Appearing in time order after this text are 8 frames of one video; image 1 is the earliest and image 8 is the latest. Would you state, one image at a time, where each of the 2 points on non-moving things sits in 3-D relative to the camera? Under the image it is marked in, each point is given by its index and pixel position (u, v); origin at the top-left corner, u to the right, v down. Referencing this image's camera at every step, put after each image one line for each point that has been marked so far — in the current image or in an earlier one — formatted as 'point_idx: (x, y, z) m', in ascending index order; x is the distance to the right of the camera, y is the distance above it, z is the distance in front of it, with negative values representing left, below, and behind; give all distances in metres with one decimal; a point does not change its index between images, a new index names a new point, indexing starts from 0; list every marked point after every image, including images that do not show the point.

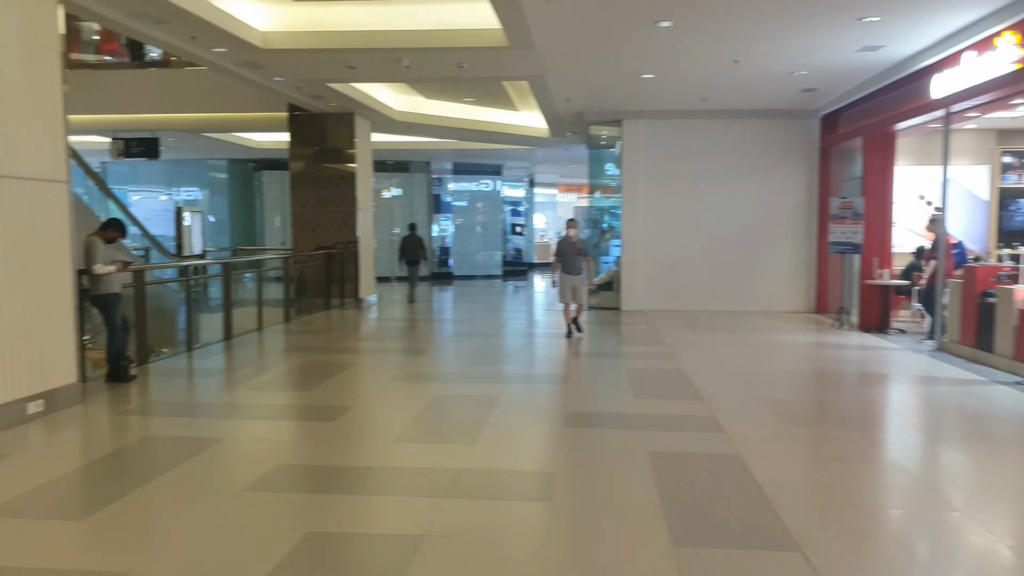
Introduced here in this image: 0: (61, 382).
0: (-3.0, -0.6, +5.4) m
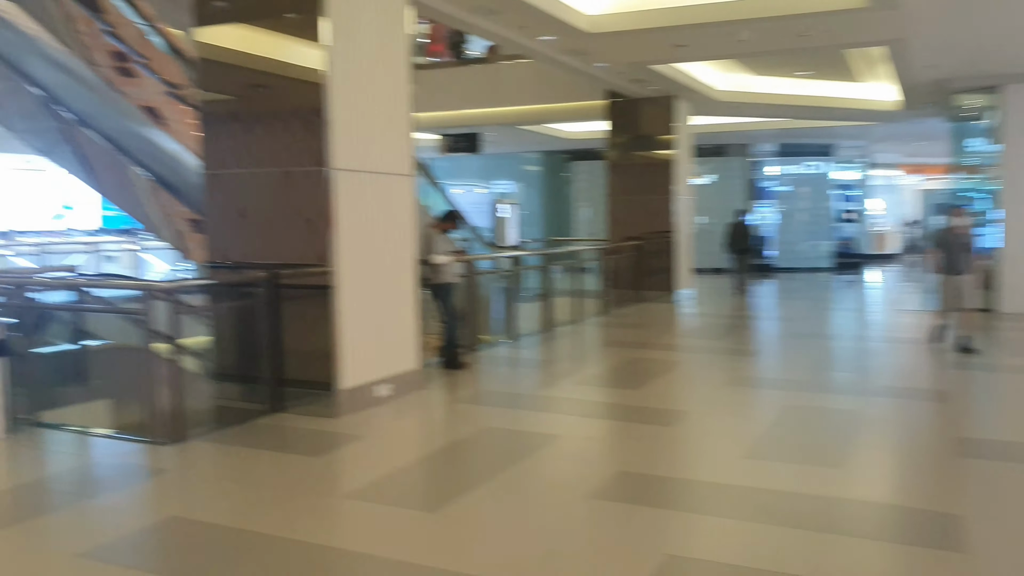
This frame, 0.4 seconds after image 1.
0: (-0.7, -0.6, +5.6) m
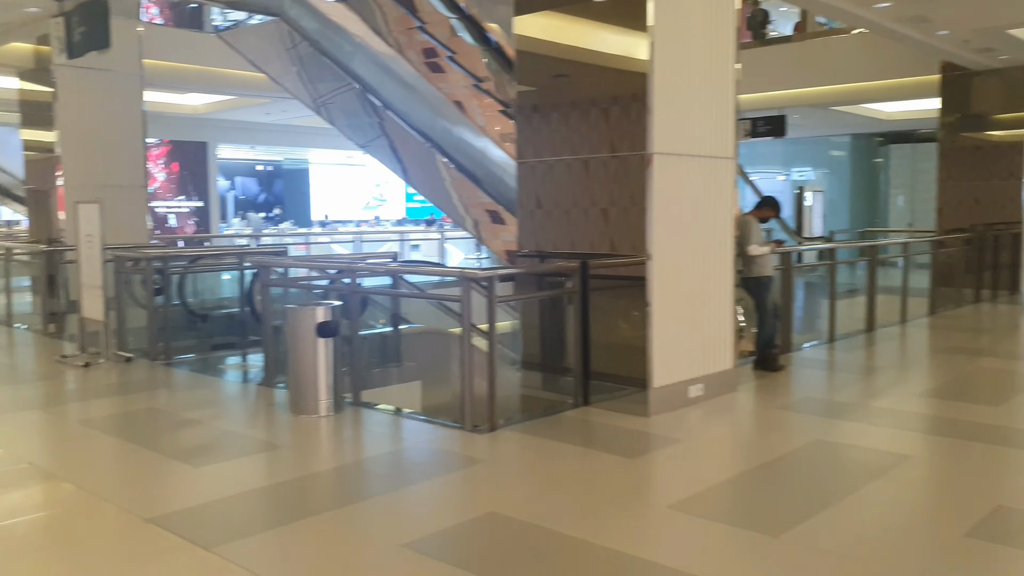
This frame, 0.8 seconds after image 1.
0: (+1.3, -0.5, +5.2) m
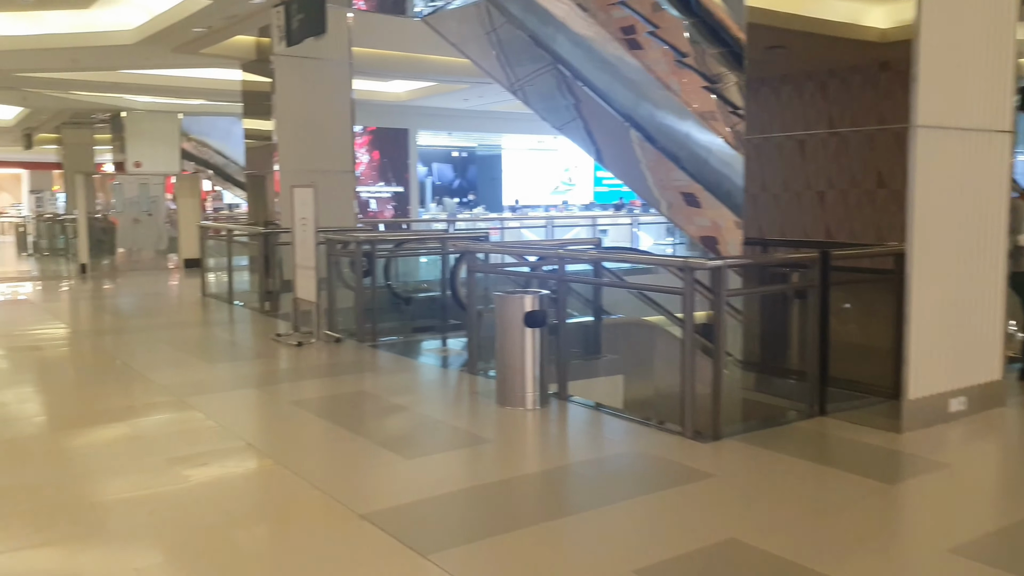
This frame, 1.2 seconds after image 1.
0: (+2.6, -0.5, +4.4) m
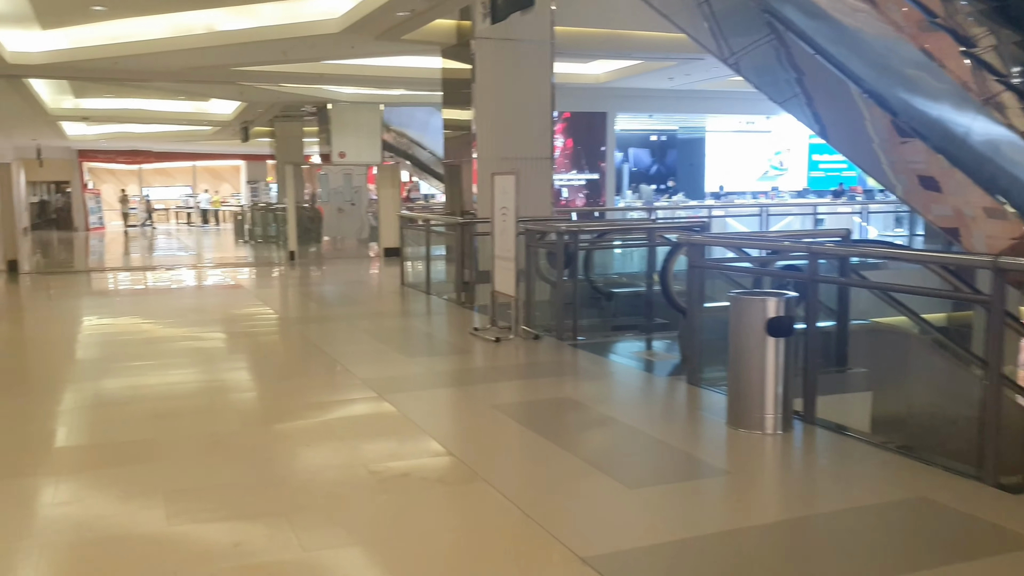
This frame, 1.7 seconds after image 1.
0: (+3.6, -0.6, +3.2) m
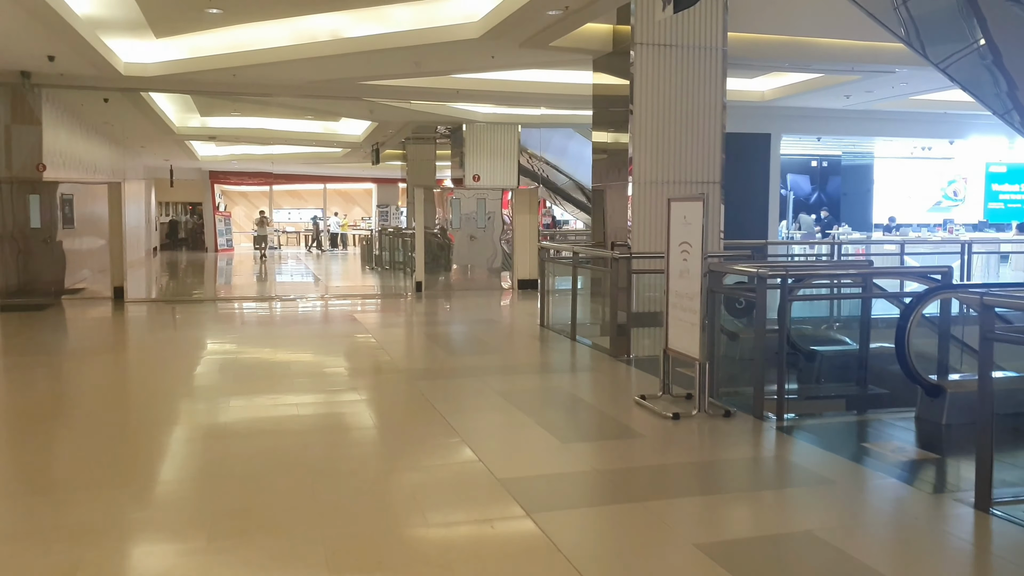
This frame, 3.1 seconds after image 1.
0: (+4.2, -0.9, +1.4) m
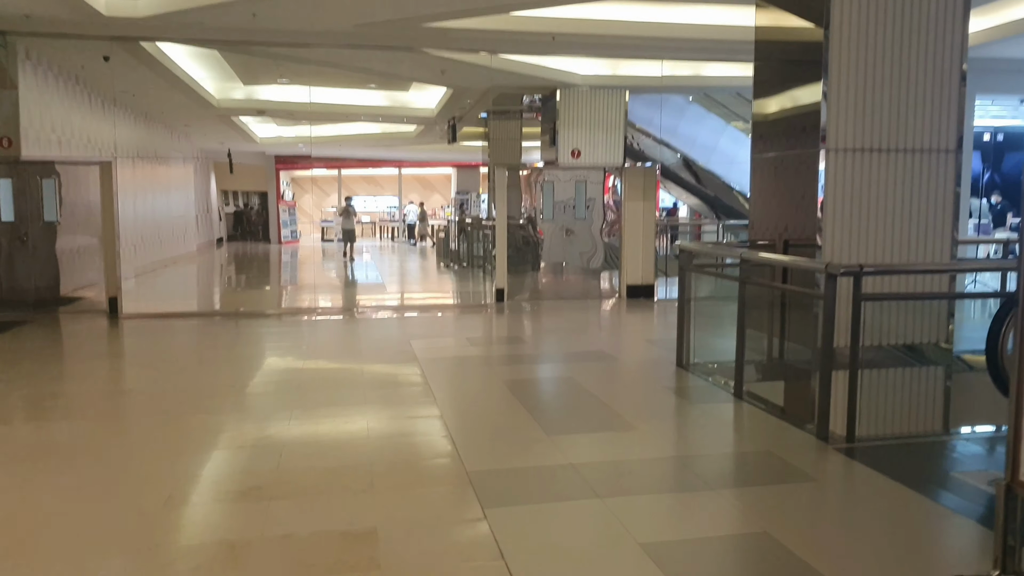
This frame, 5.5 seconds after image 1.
0: (+4.3, -1.2, -1.6) m
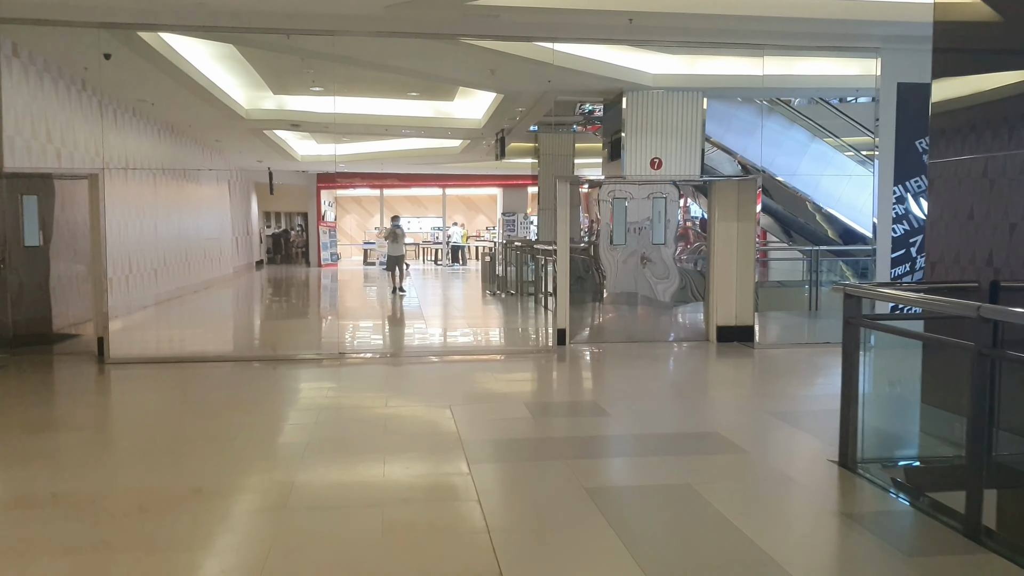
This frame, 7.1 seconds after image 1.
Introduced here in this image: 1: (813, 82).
0: (+4.3, -1.3, -3.2) m
1: (+3.3, +2.3, +8.8) m
